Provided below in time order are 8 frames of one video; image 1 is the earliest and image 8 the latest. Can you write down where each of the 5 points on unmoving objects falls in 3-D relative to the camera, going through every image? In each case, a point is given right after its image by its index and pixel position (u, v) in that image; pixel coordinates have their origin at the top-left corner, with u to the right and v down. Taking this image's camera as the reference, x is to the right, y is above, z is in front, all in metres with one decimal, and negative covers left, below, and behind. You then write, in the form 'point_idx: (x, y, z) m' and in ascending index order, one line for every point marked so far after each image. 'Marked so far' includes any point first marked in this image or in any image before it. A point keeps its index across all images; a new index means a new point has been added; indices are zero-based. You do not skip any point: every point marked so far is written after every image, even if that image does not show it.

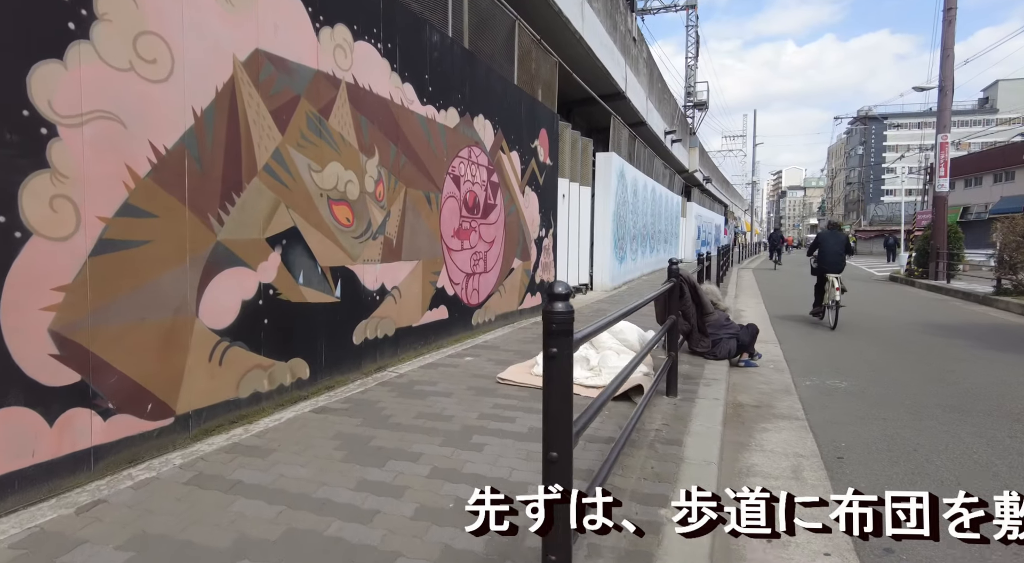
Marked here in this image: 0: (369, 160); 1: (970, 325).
0: (-1.3, +1.1, +5.5) m
1: (+8.3, -0.8, +11.2) m
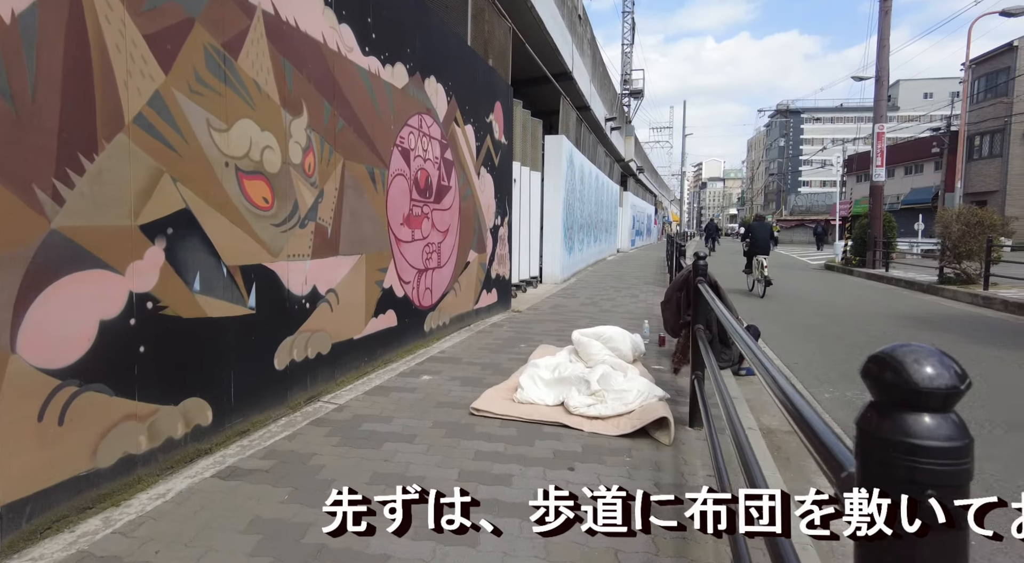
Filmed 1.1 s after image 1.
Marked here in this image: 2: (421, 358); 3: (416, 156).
0: (-1.5, +1.1, +4.1) m
1: (+7.5, -0.6, +10.8) m
2: (-0.9, -0.8, +5.9) m
3: (-1.0, +1.3, +6.2) m
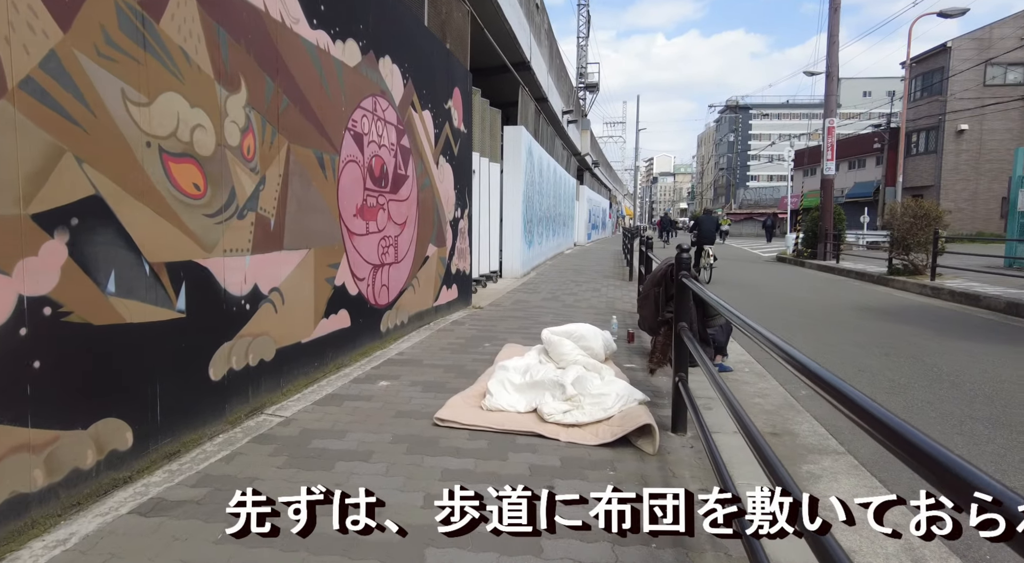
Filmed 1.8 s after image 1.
0: (-1.7, +1.1, +3.6) m
1: (+6.8, -0.5, +11.0) m
2: (-1.2, -0.7, +5.4) m
3: (-1.3, +1.3, +5.7) m
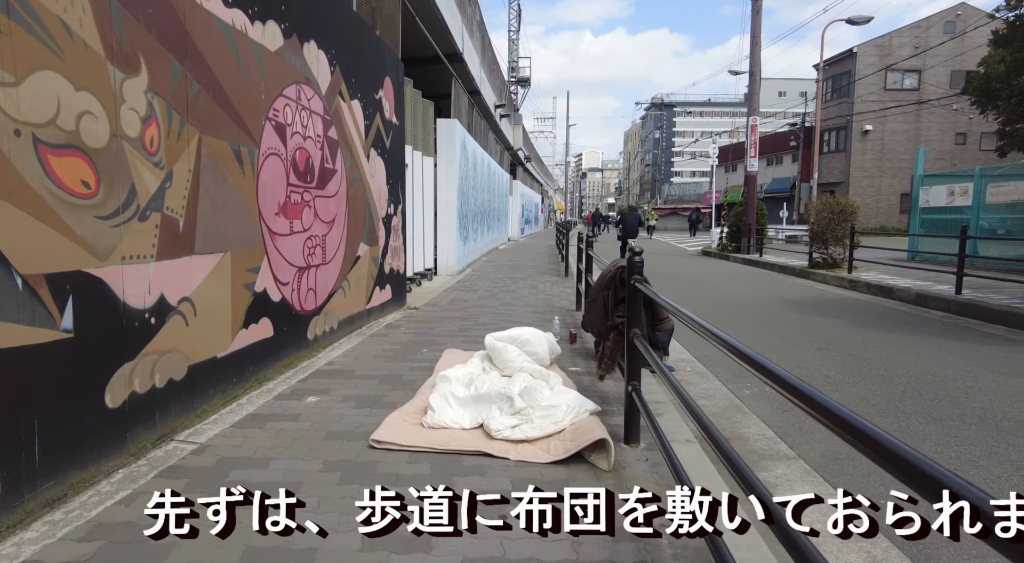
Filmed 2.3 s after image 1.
0: (-2.0, +1.0, +3.1) m
1: (+5.6, -0.4, +11.4) m
2: (-1.7, -0.8, +5.0) m
3: (-1.9, +1.3, +5.3) m
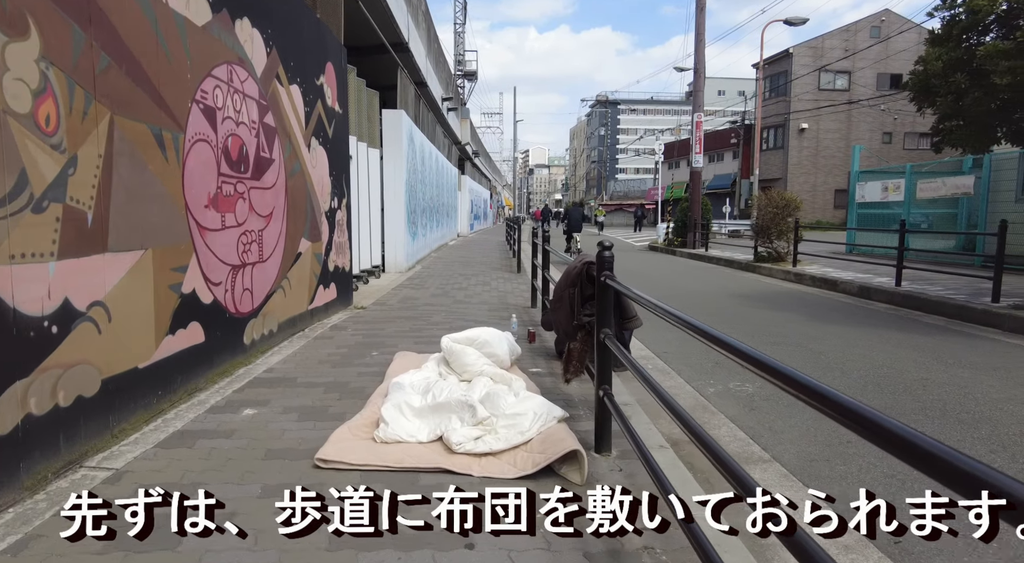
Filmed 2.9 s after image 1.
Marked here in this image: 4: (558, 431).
0: (-2.1, +1.0, +2.7) m
1: (+4.7, -0.3, +11.5) m
2: (-2.0, -0.8, +4.6) m
3: (-2.2, +1.3, +4.8) m
4: (+0.2, -0.8, +3.3) m
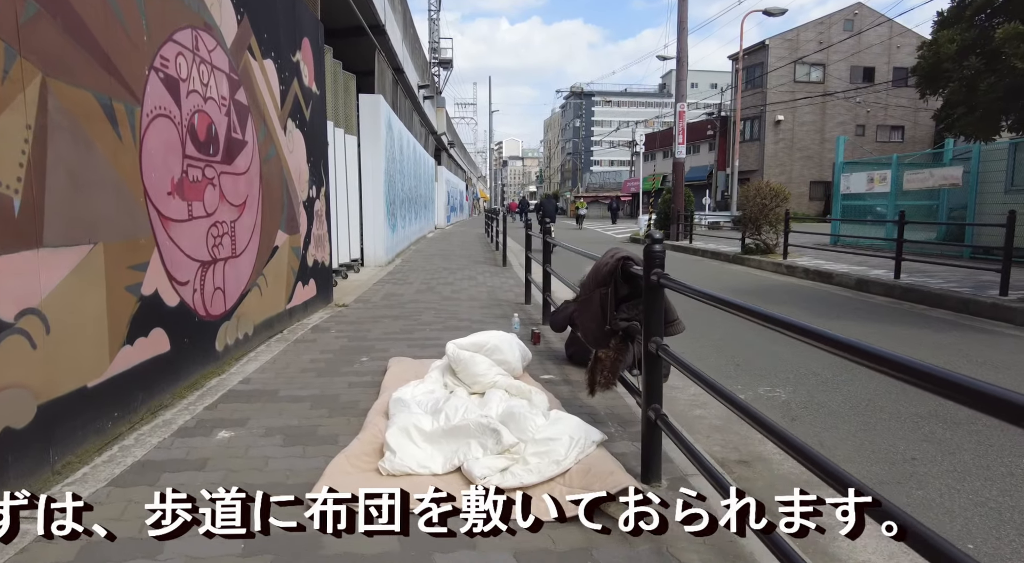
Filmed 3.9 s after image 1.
0: (-2.0, +1.0, +2.0) m
1: (+4.5, -0.1, +11.2) m
2: (-1.9, -0.8, +4.0) m
3: (-2.2, +1.3, +4.1) m
4: (+0.4, -0.8, +2.7) m
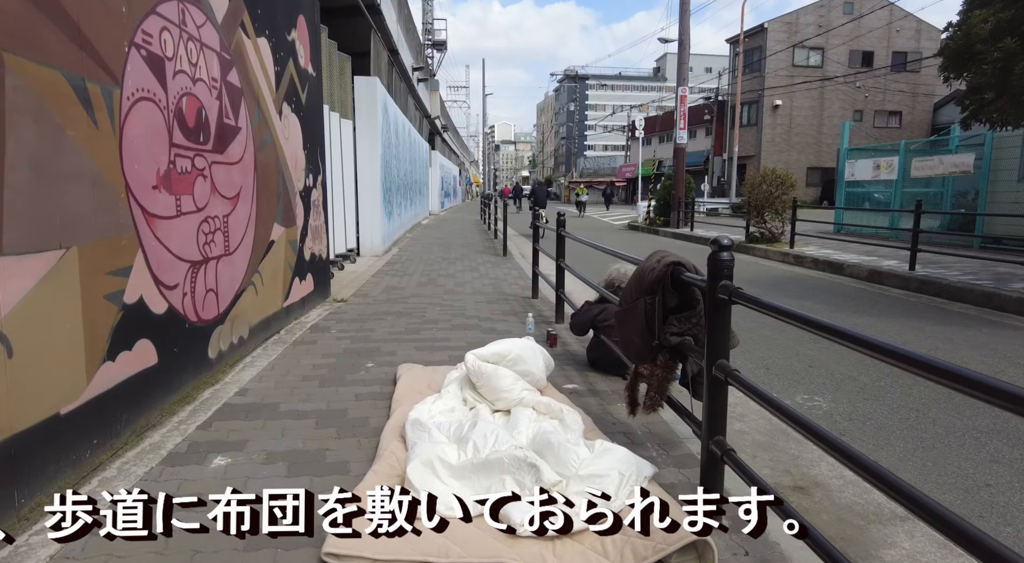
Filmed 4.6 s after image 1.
0: (-1.8, +0.9, +1.6) m
1: (+4.6, 0.0, +10.9) m
2: (-1.8, -0.8, +3.6) m
3: (-2.0, +1.3, +3.7) m
4: (+0.6, -0.8, +2.4) m
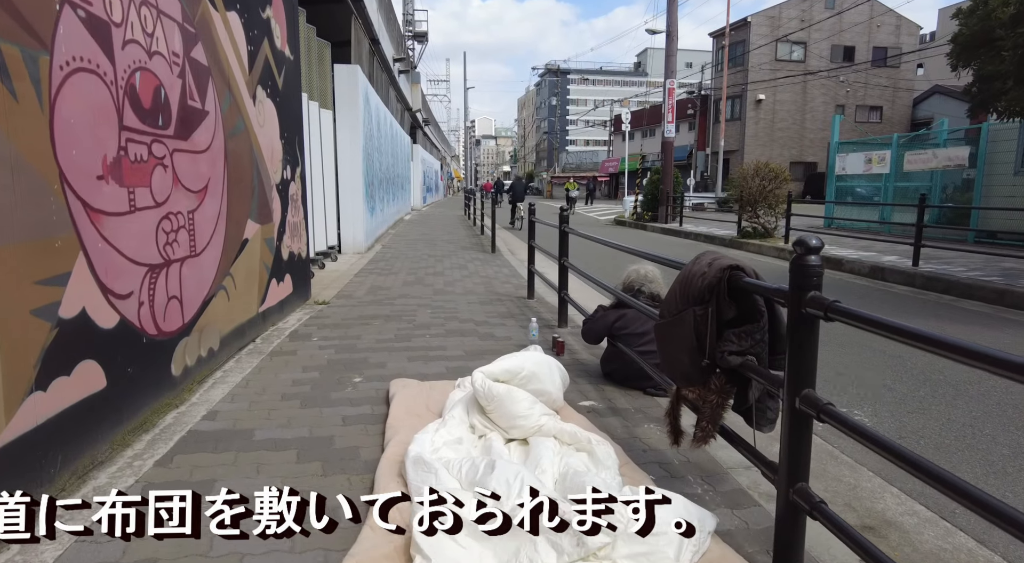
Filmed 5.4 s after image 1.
0: (-1.7, +0.9, +1.0) m
1: (+4.4, +0.1, +10.5) m
2: (-1.7, -0.8, +3.0) m
3: (-1.9, +1.2, +3.1) m
4: (+0.7, -0.9, +1.9) m
